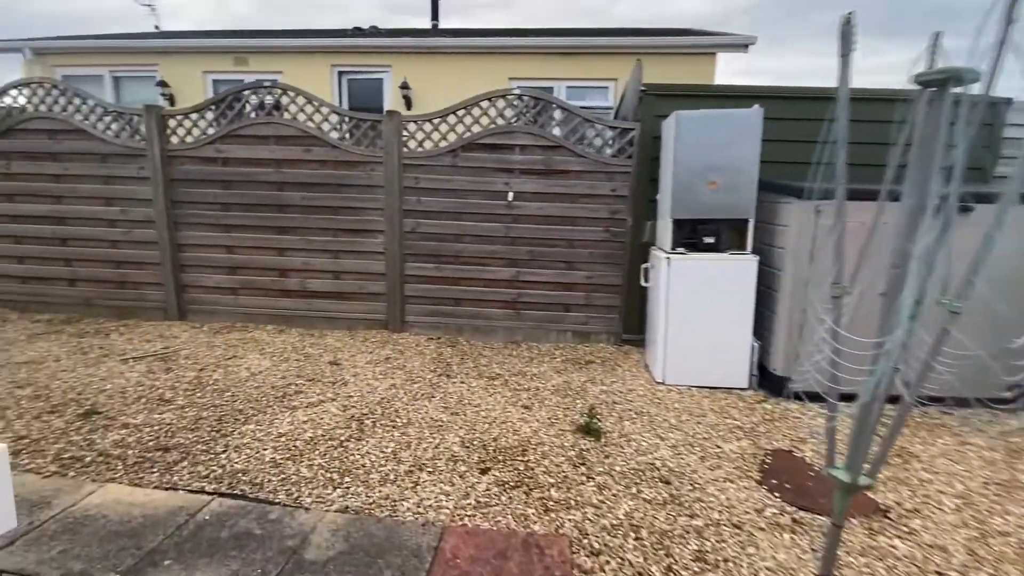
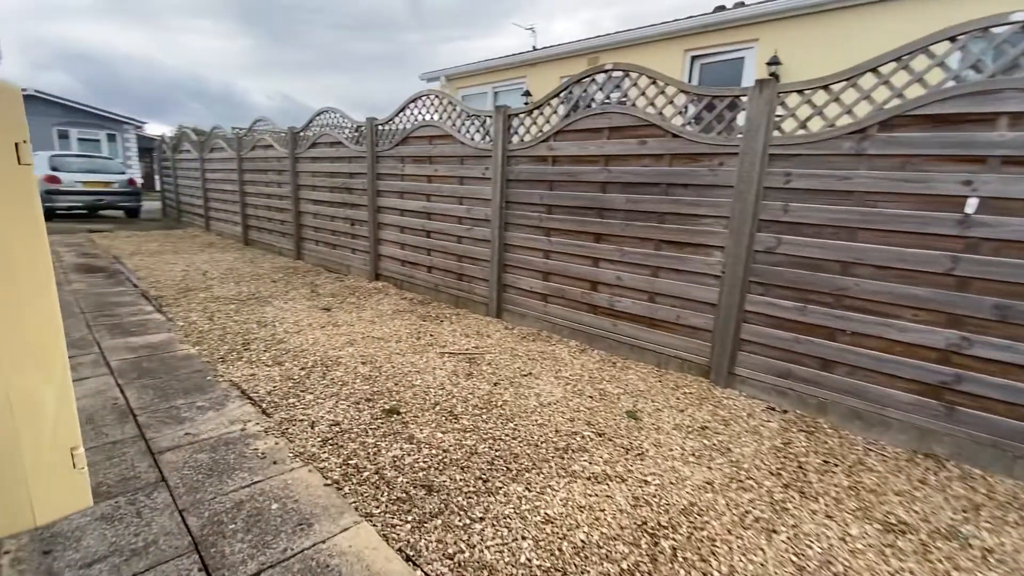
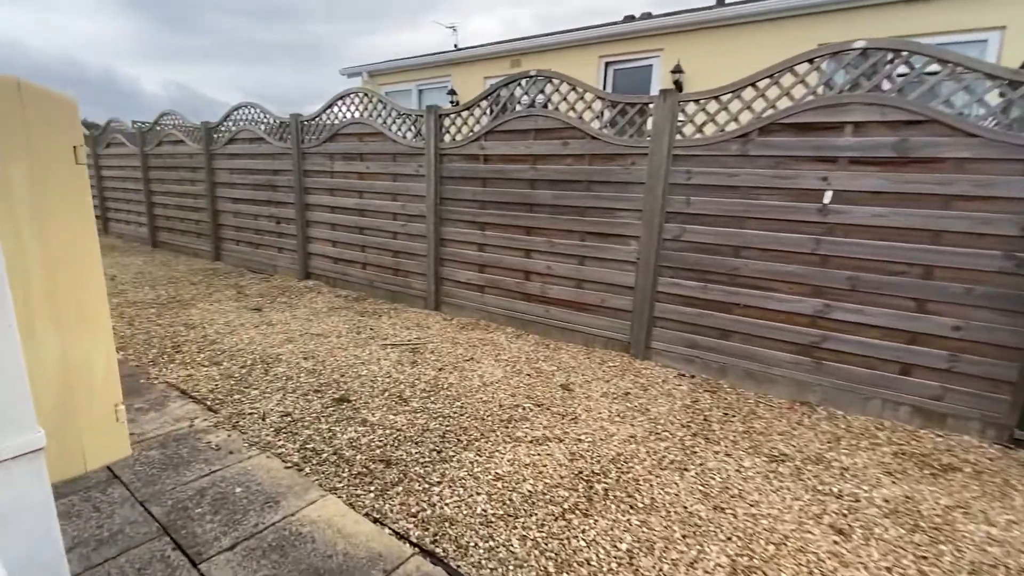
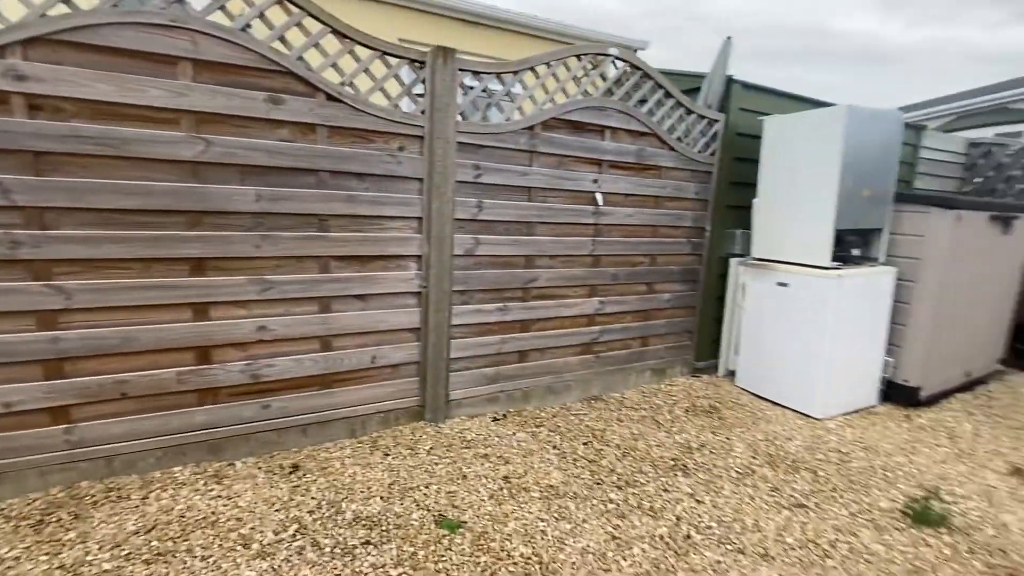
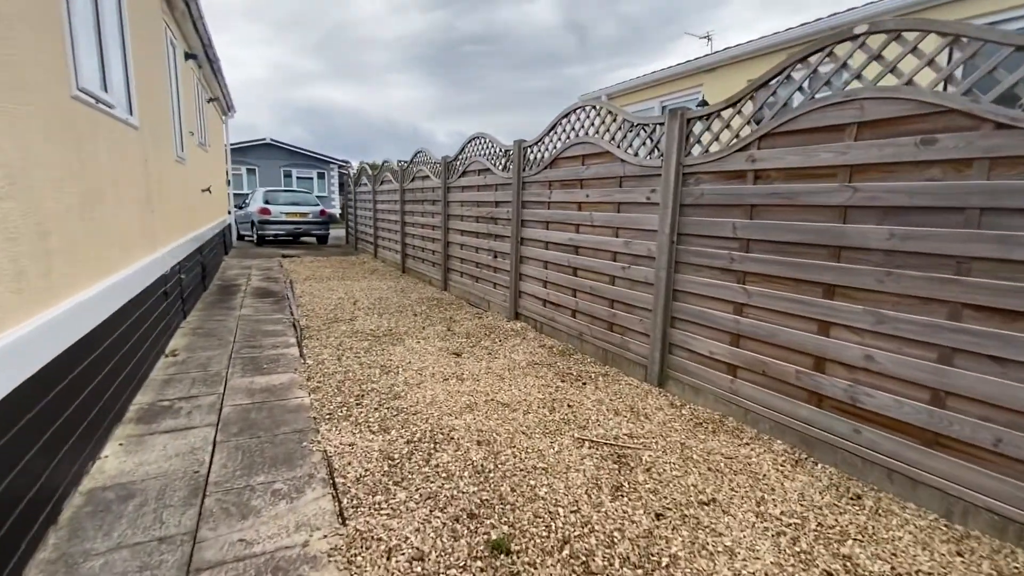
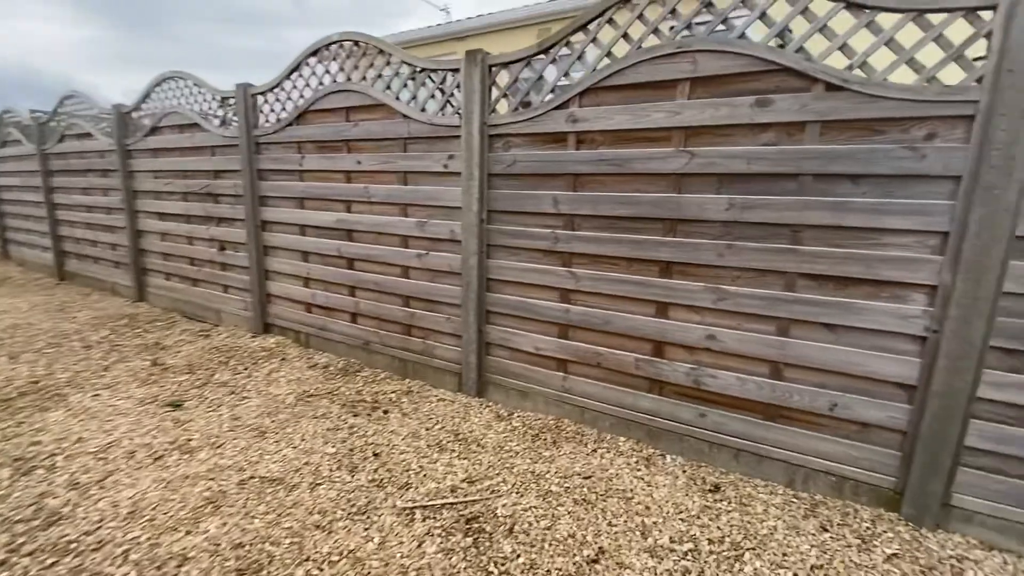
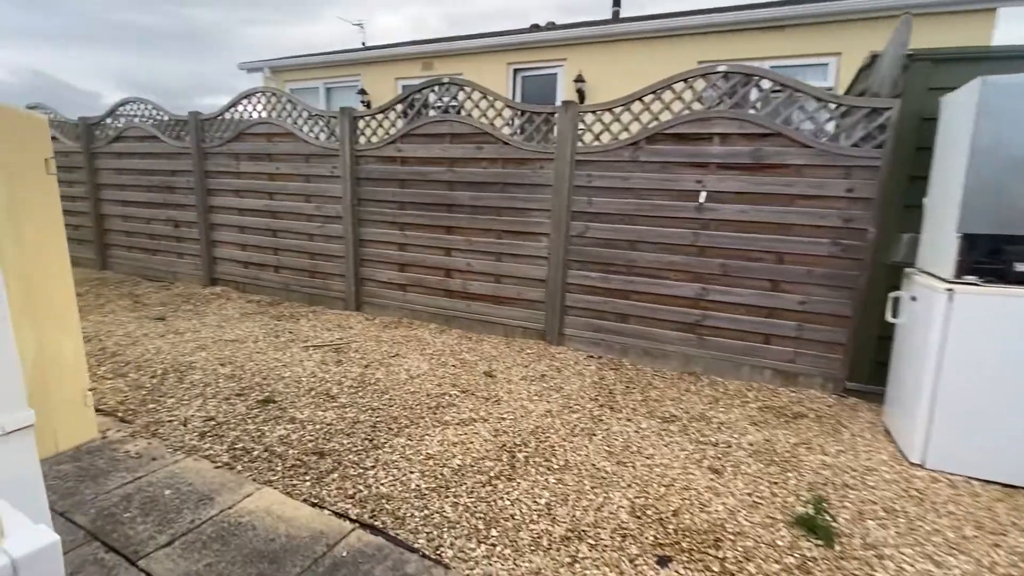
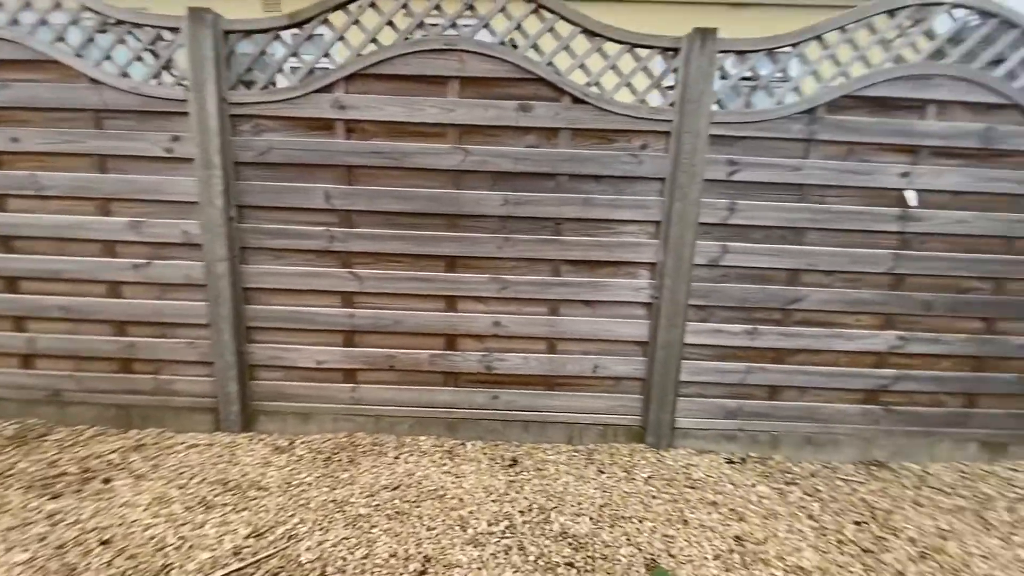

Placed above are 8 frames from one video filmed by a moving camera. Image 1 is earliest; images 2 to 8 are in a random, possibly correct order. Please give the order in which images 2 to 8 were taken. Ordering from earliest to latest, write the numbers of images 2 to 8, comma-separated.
7, 3, 2, 5, 6, 8, 4
